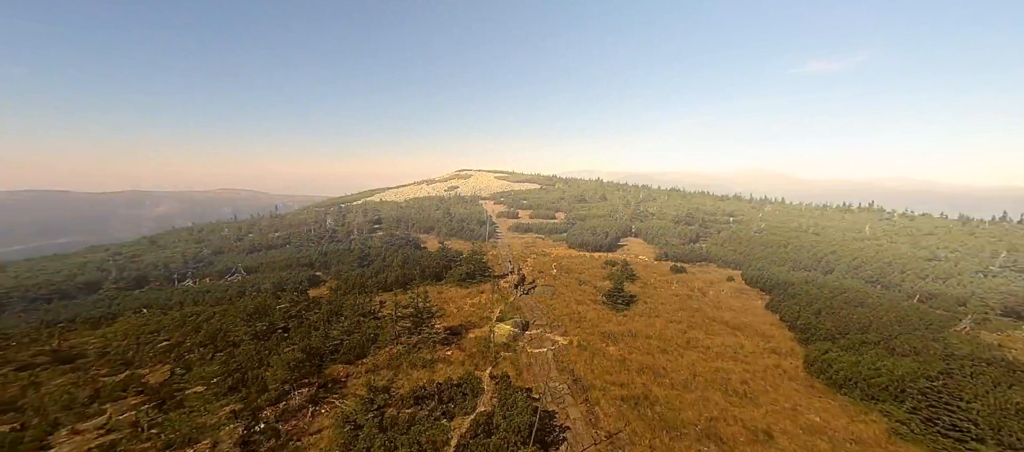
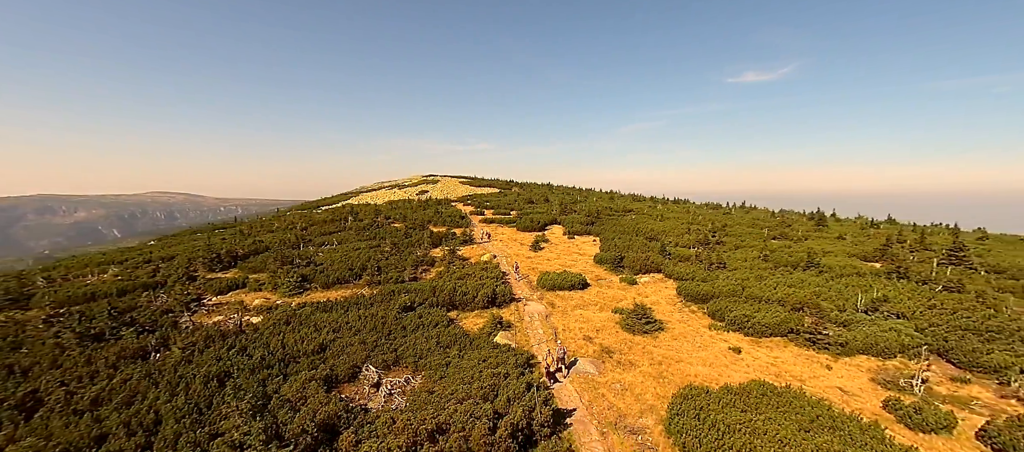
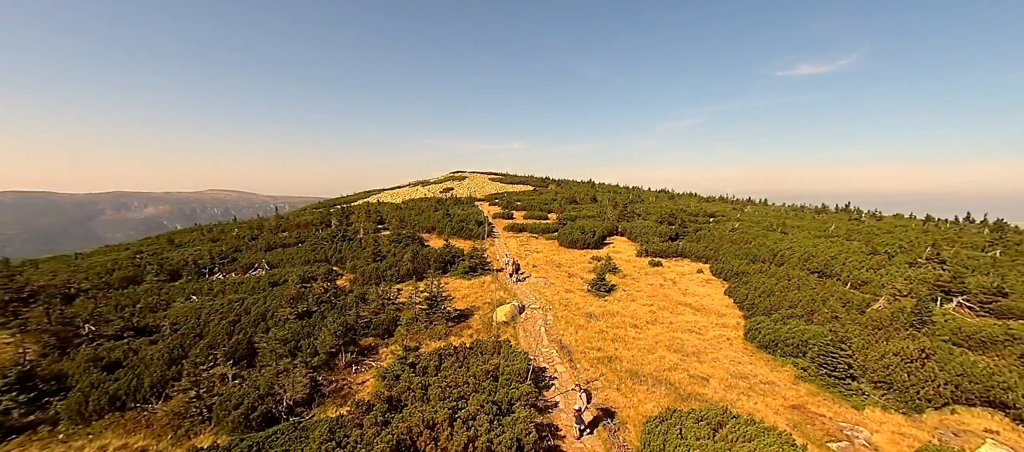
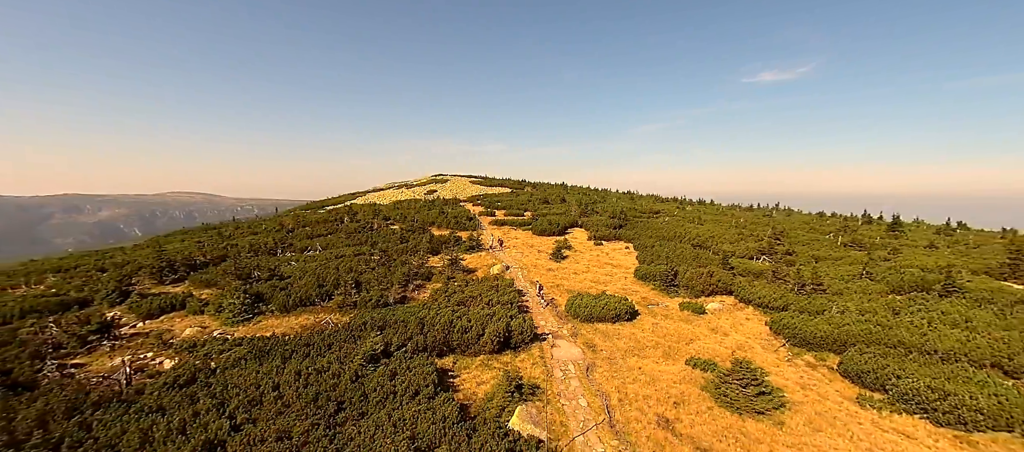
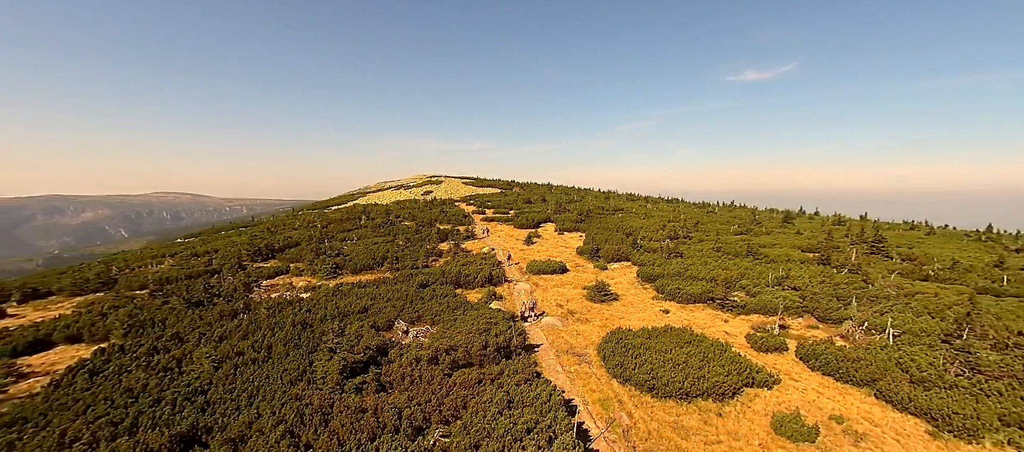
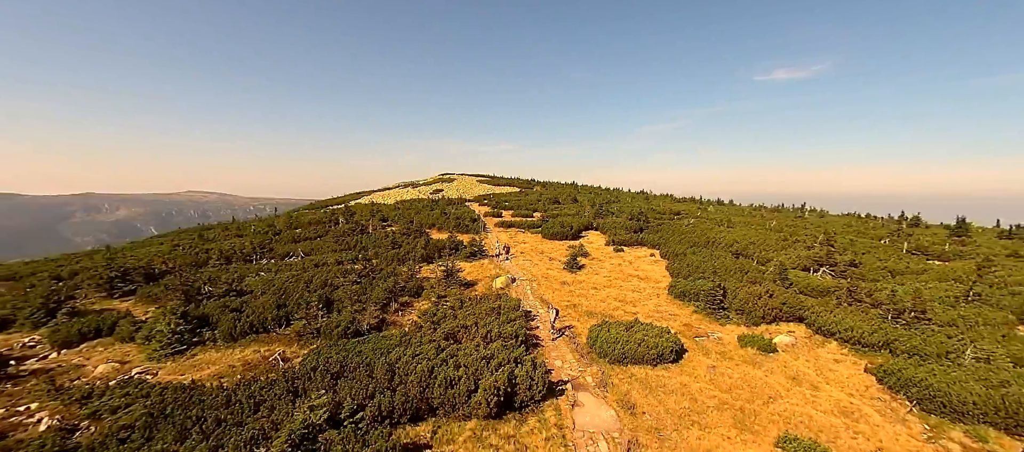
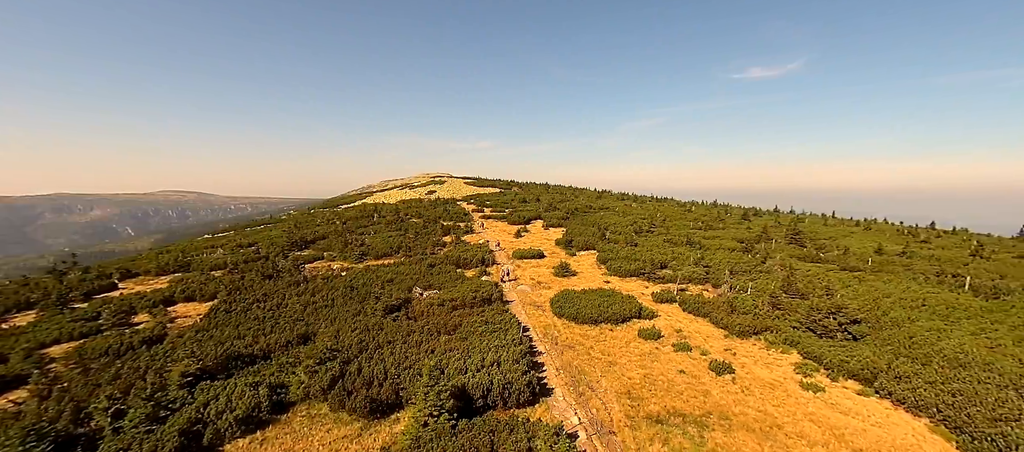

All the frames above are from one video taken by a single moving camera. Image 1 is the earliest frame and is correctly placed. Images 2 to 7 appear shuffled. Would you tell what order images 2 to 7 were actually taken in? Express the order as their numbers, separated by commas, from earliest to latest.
3, 6, 4, 2, 5, 7
